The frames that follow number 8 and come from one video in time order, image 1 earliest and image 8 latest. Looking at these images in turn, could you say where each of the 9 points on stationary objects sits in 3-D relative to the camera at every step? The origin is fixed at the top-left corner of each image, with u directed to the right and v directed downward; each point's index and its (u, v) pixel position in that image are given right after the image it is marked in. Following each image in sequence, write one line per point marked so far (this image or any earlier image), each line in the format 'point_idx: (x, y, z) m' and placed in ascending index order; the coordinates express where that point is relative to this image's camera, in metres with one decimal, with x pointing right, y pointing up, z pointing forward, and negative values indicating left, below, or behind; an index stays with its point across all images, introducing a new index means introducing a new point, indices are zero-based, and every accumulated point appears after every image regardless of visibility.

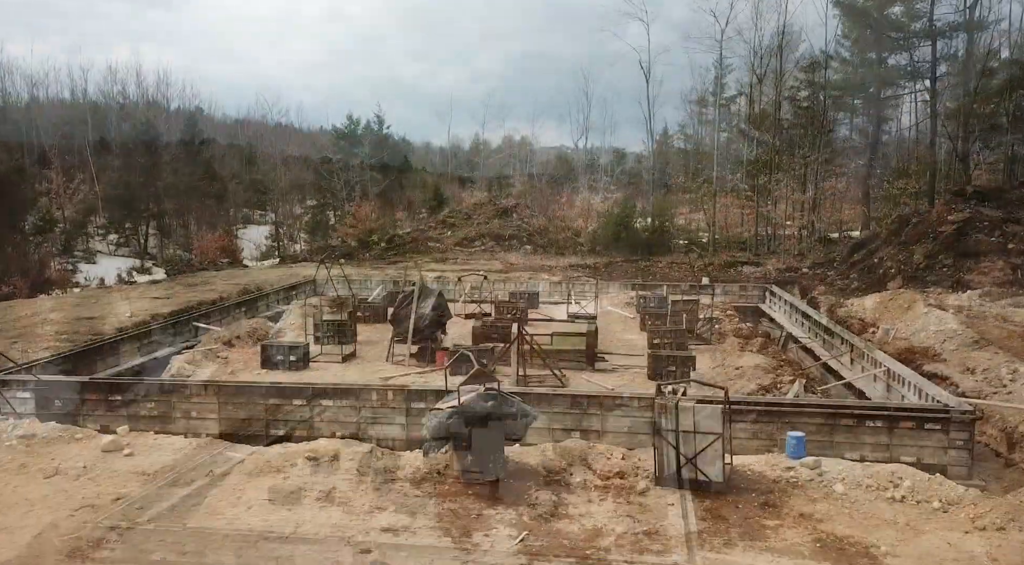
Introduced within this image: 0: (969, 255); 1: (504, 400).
0: (+9.1, +0.5, +14.3) m
1: (-0.1, -1.0, +5.9) m
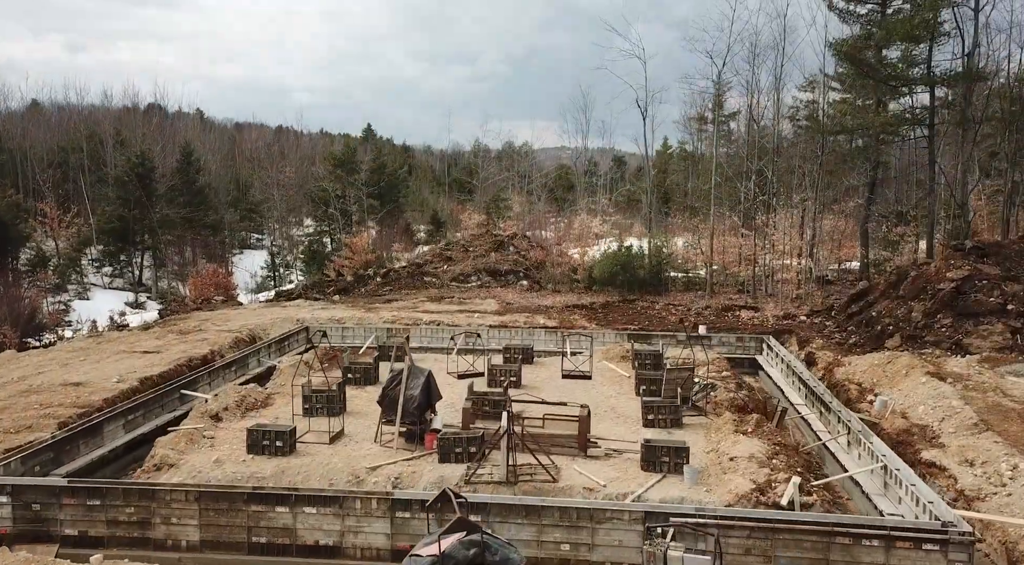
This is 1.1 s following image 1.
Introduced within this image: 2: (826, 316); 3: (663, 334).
0: (+9.0, -0.7, +14.1) m
1: (-0.2, -2.1, +5.7) m
2: (+7.8, -0.9, +17.7) m
3: (+3.7, -1.2, +17.3) m
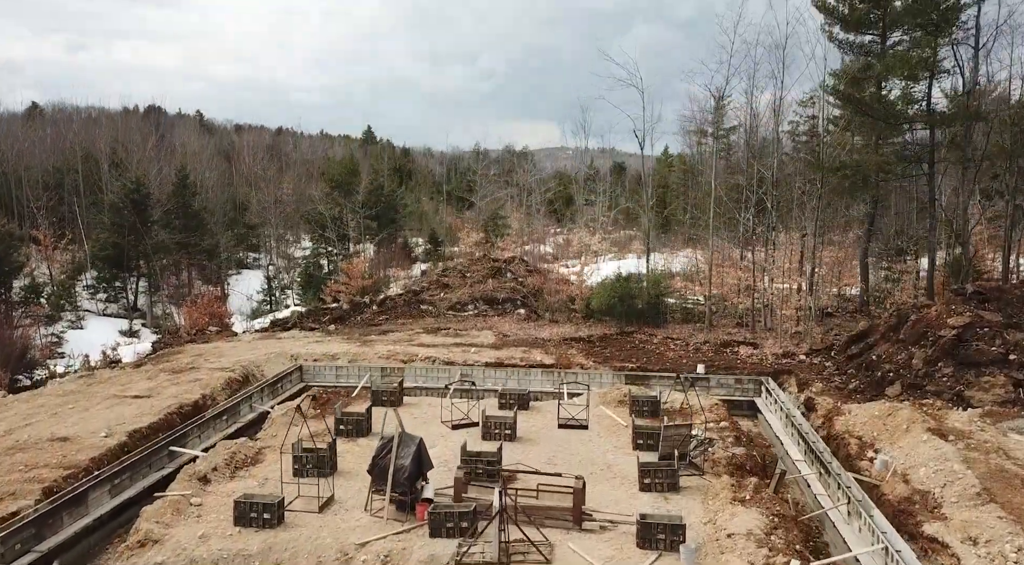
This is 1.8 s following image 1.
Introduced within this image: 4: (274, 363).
0: (+8.9, -1.6, +13.9) m
1: (-0.3, -3.0, +5.5) m
2: (+7.7, -1.8, +17.5) m
3: (+3.6, -2.2, +17.1) m
4: (-6.4, -2.2, +19.2) m
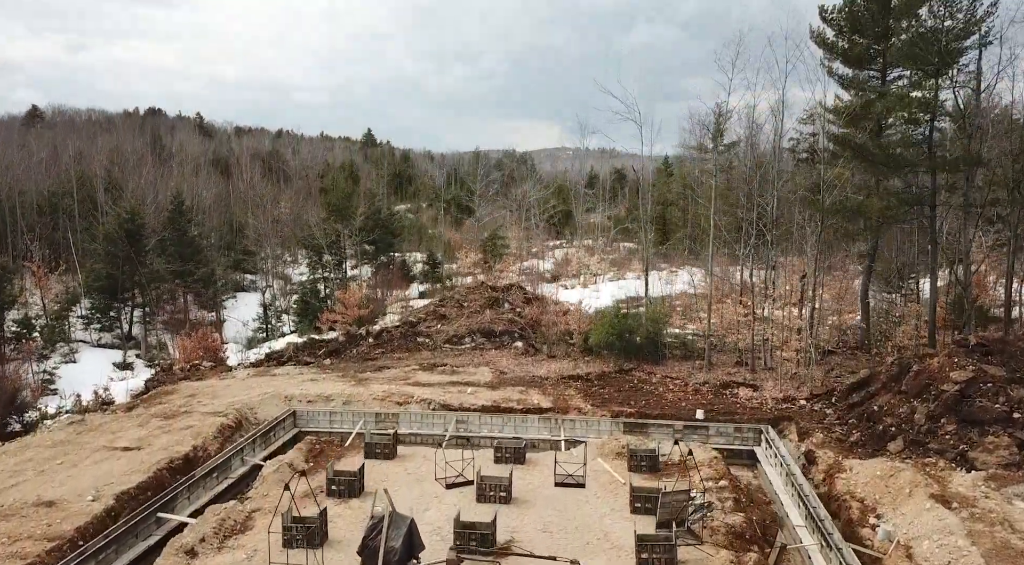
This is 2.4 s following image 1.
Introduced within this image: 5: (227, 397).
0: (+8.8, -2.7, +13.7) m
1: (-0.4, -4.0, +5.2) m
2: (+7.6, -2.9, +17.3) m
3: (+3.5, -3.3, +16.8) m
4: (-6.5, -3.3, +19.0) m
5: (-7.9, -3.2, +19.8) m
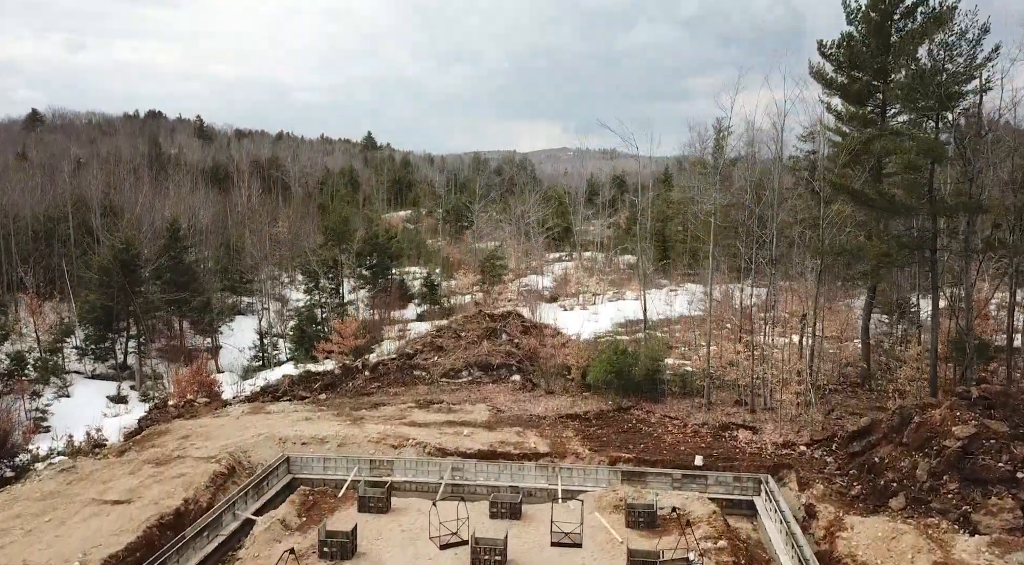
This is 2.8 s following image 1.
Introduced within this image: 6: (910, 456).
0: (+8.7, -3.7, +13.4) m
1: (-0.5, -5.1, +5.0) m
2: (+7.6, -4.0, +17.1) m
3: (+3.4, -4.4, +16.6) m
4: (-6.6, -4.4, +18.7) m
5: (-8.0, -4.3, +19.6) m
6: (+8.2, -3.6, +14.7) m
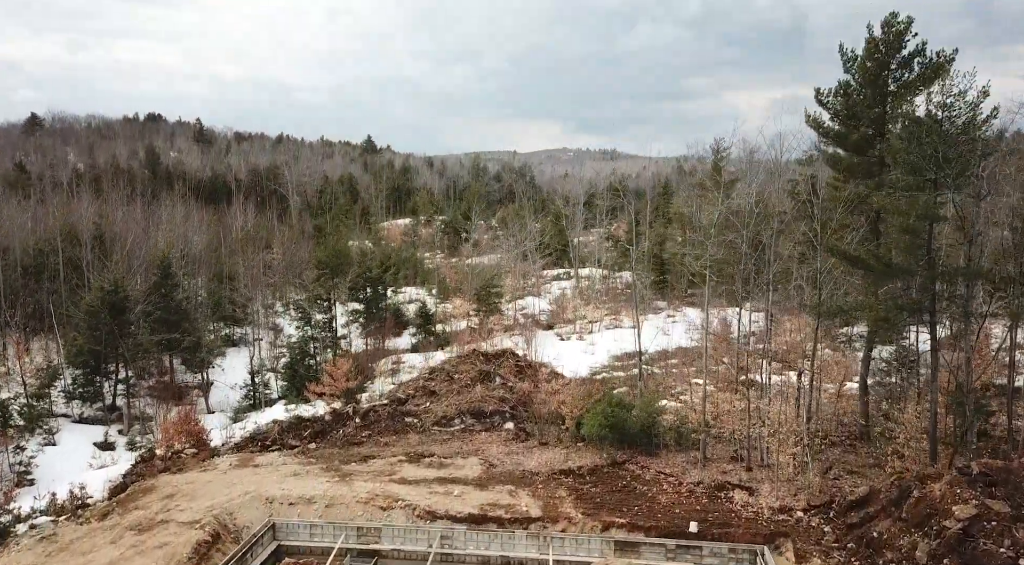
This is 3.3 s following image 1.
0: (+8.5, -5.2, +13.1) m
1: (-0.7, -6.5, +4.6) m
2: (+7.3, -5.5, +16.7) m
3: (+3.2, -5.9, +16.2) m
4: (-6.8, -5.9, +18.4) m
5: (-8.2, -5.8, +19.2) m
6: (+8.0, -5.1, +14.3) m
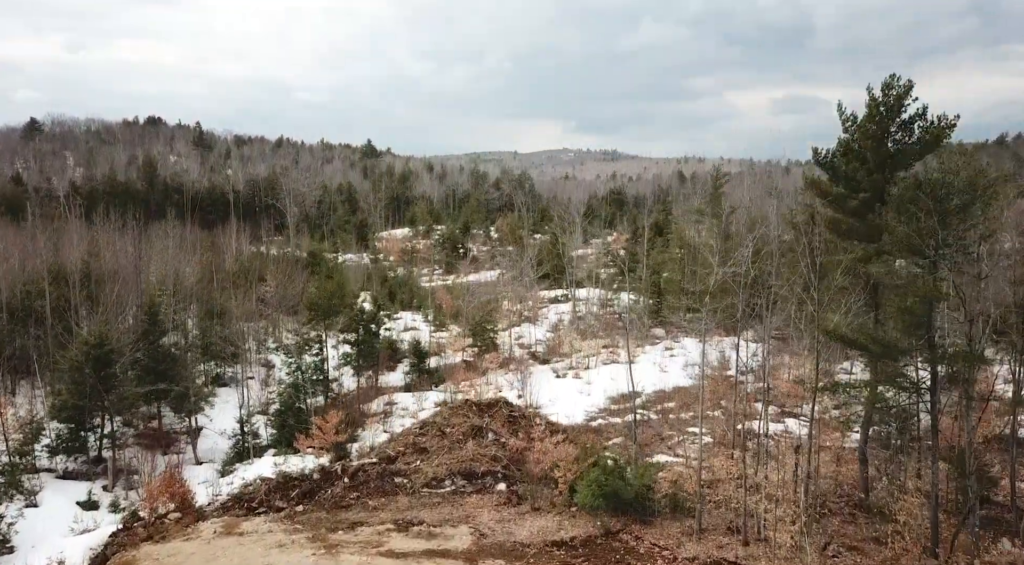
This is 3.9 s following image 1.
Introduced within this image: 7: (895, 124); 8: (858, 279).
0: (+8.3, -7.0, +12.6) m
1: (-0.9, -8.2, +4.1) m
2: (+7.1, -7.3, +16.2) m
3: (+2.9, -7.7, +15.7) m
4: (-7.1, -7.8, +17.8) m
5: (-8.5, -7.7, +18.6) m
6: (+7.7, -6.9, +13.8) m
7: (+10.5, +4.4, +19.5) m
8: (+9.5, +0.1, +19.6) m
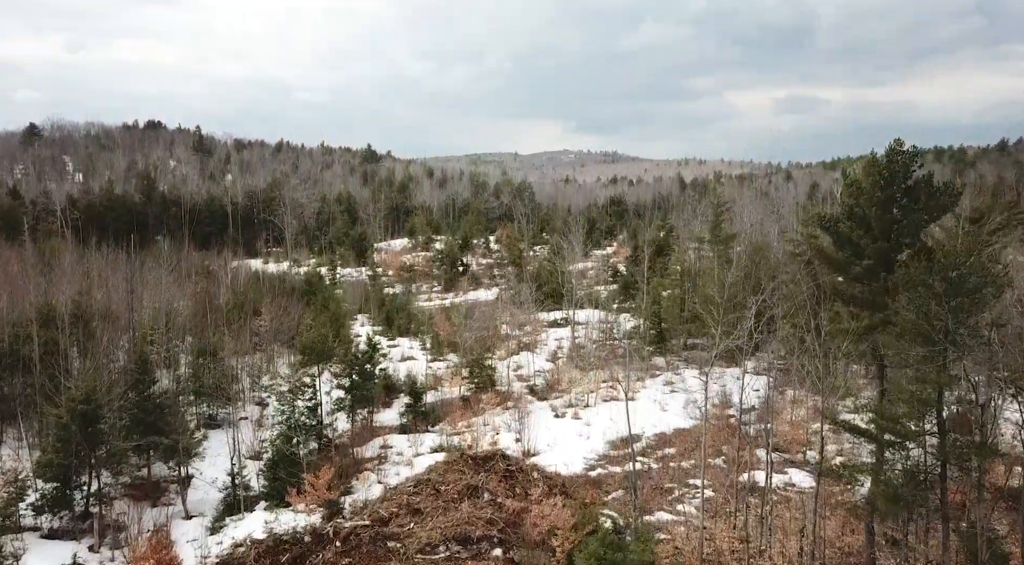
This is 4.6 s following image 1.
0: (+8.1, -8.8, +11.9) m
1: (-1.0, -9.9, +3.4) m
2: (+7.0, -9.2, +15.5) m
3: (+2.8, -9.5, +15.0) m
4: (-7.2, -9.6, +17.2) m
5: (-8.6, -9.5, +18.0) m
6: (+7.6, -8.7, +13.2) m
7: (+10.4, +2.5, +19.0) m
8: (+9.4, -1.8, +19.0) m
